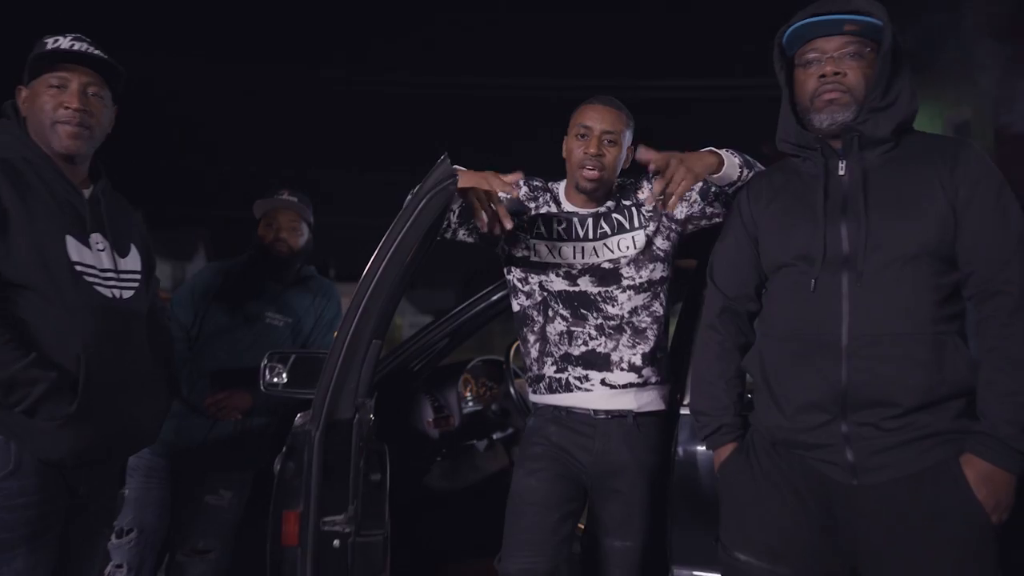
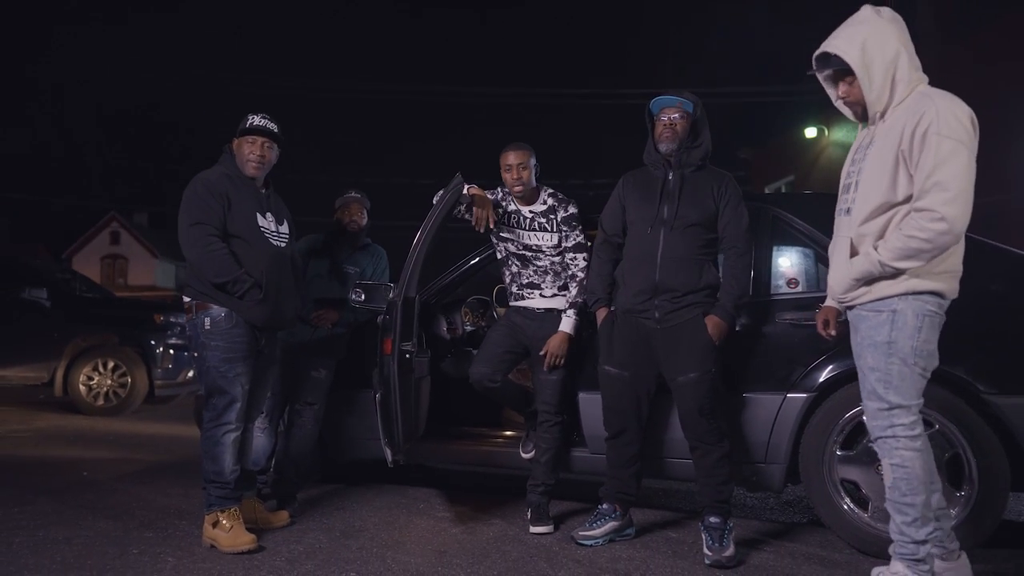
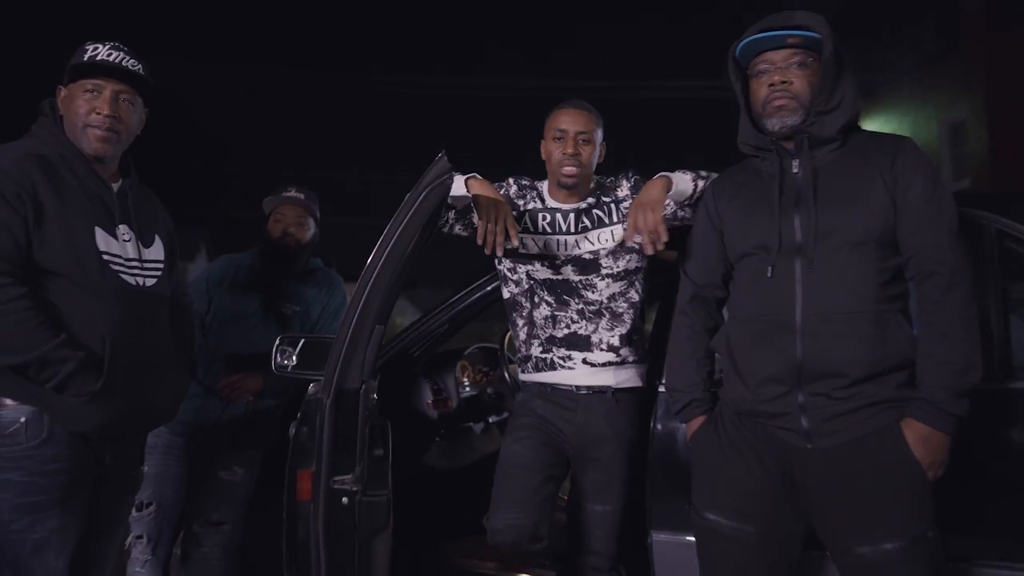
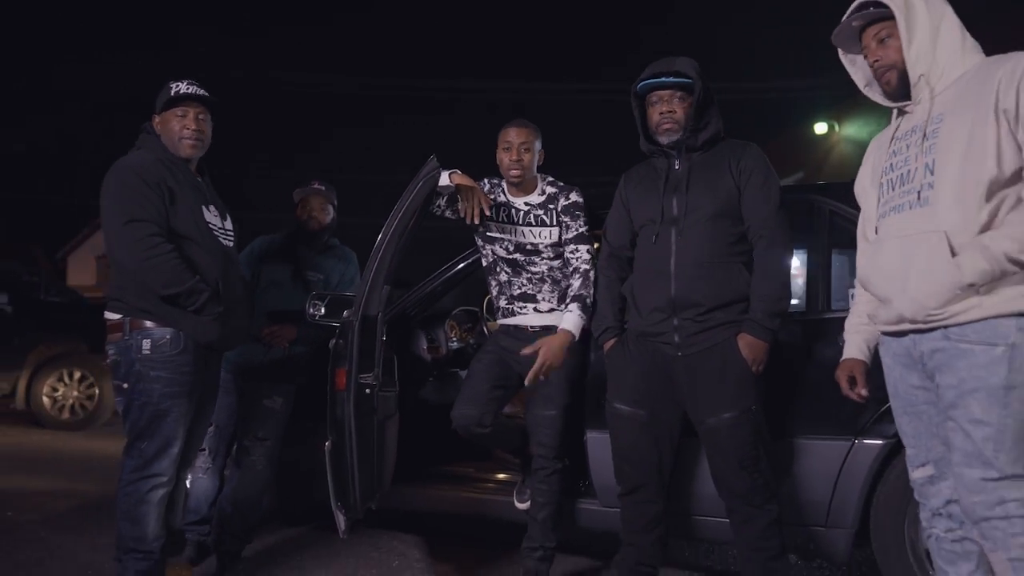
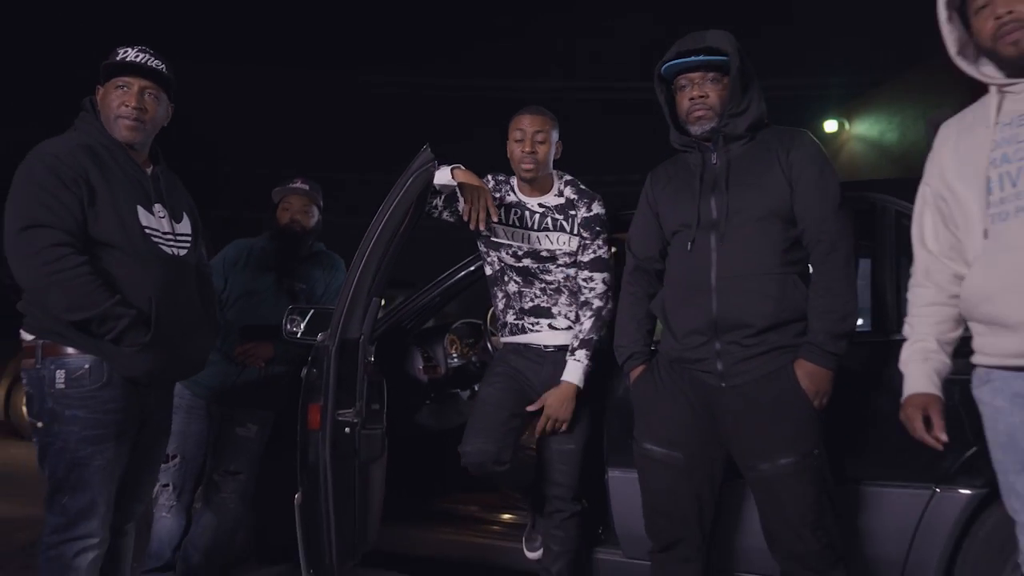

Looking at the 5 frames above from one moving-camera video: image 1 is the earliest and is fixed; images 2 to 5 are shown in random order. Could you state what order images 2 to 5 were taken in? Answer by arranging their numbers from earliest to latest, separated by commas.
3, 5, 4, 2
